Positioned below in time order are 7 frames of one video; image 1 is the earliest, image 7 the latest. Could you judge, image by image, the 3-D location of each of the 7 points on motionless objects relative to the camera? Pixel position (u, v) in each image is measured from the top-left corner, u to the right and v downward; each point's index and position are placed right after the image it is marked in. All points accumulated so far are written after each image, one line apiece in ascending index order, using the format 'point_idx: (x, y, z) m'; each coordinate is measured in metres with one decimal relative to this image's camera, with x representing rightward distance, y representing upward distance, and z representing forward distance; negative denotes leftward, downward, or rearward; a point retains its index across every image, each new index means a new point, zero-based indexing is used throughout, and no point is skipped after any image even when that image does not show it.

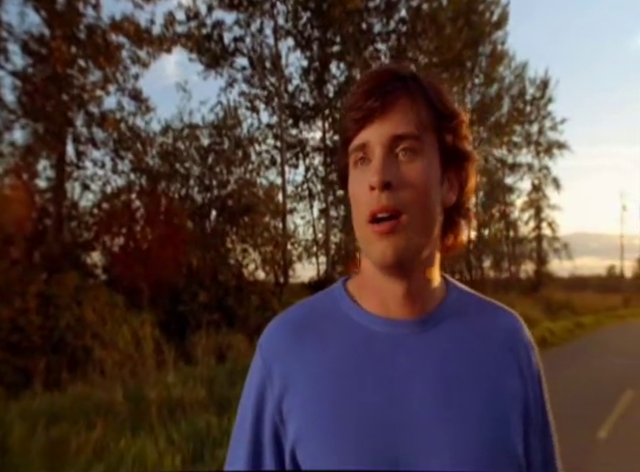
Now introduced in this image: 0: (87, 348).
0: (-6.3, -3.0, +12.2) m
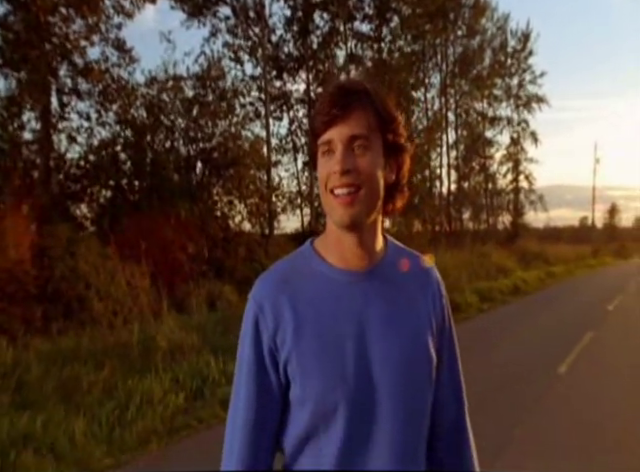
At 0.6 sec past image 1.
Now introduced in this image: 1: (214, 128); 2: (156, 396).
0: (-6.7, -1.7, +12.8) m
1: (-4.6, +4.6, +20.0) m
2: (-2.6, -2.5, +7.1) m
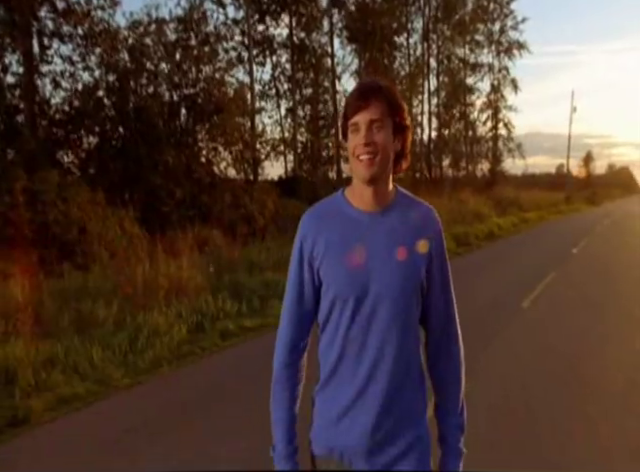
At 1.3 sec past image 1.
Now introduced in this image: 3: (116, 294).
0: (-7.1, -0.1, +13.3) m
1: (-5.3, +7.0, +19.7) m
2: (-2.8, -1.5, +7.8) m
3: (-4.2, -1.1, +9.2) m
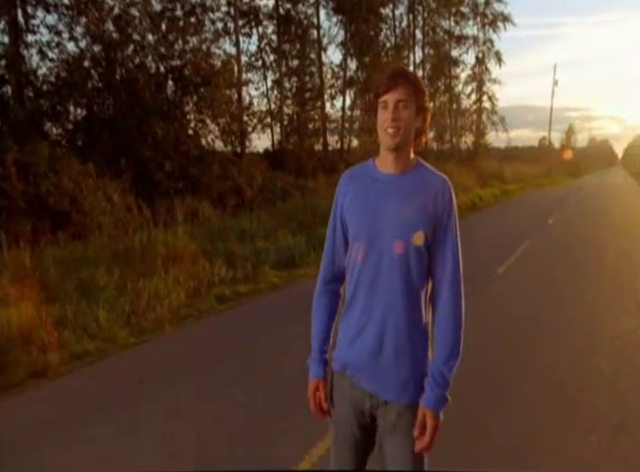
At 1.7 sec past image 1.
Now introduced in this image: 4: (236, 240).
0: (-7.5, +0.7, +13.5) m
1: (-5.9, +8.2, +19.6) m
2: (-2.9, -1.0, +8.3) m
3: (-4.4, -0.5, +9.6) m
4: (-2.4, -0.1, +12.8) m
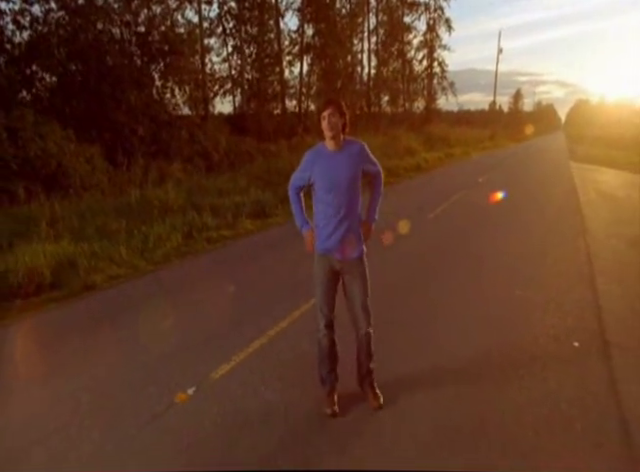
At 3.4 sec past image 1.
0: (-8.7, +2.1, +15.0) m
1: (-7.8, +10.1, +20.6) m
2: (-3.7, +0.1, +10.4) m
3: (-5.2, +0.6, +11.5) m
4: (-3.5, +1.3, +14.8) m
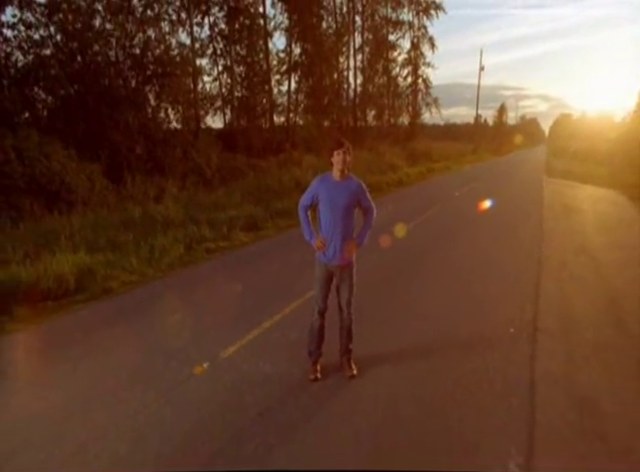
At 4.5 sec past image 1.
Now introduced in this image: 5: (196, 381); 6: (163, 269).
0: (-9.2, +1.7, +16.1) m
1: (-8.5, +9.5, +22.0) m
2: (-4.0, -0.2, +11.6) m
3: (-5.6, +0.3, +12.7) m
4: (-3.9, +0.9, +16.0) m
5: (-1.5, -1.8, +5.5) m
6: (-3.7, -0.8, +10.5) m
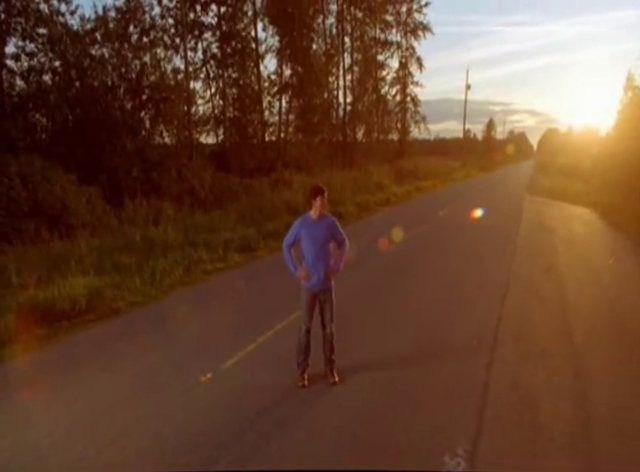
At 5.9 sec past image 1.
0: (-9.6, +0.8, +17.0) m
1: (-9.0, +8.5, +23.1) m
2: (-4.3, -0.9, +12.5) m
3: (-5.9, -0.4, +13.6) m
4: (-4.3, +0.2, +17.0) m
5: (-1.7, -2.2, +6.4) m
6: (-4.0, -1.4, +11.4) m
